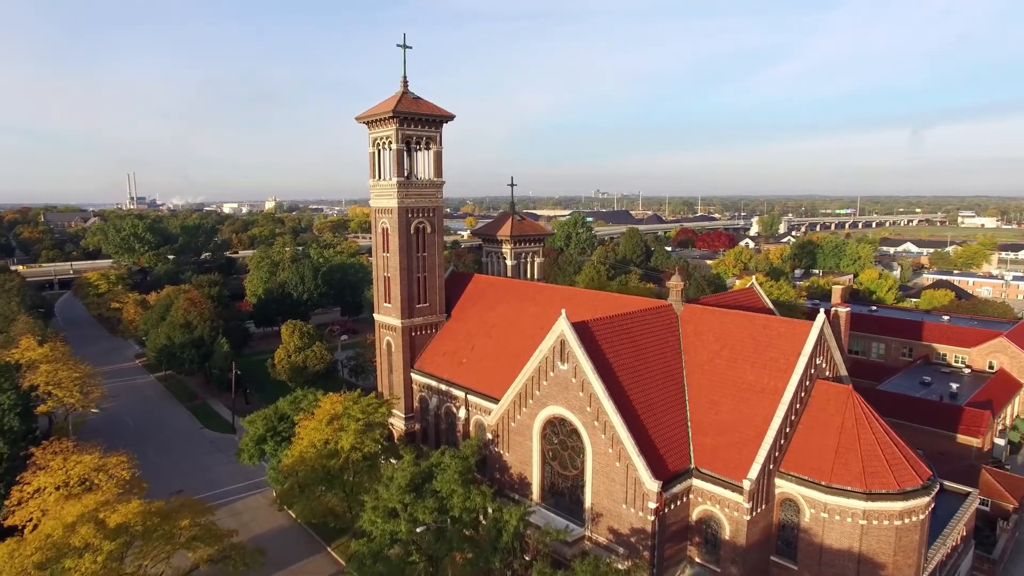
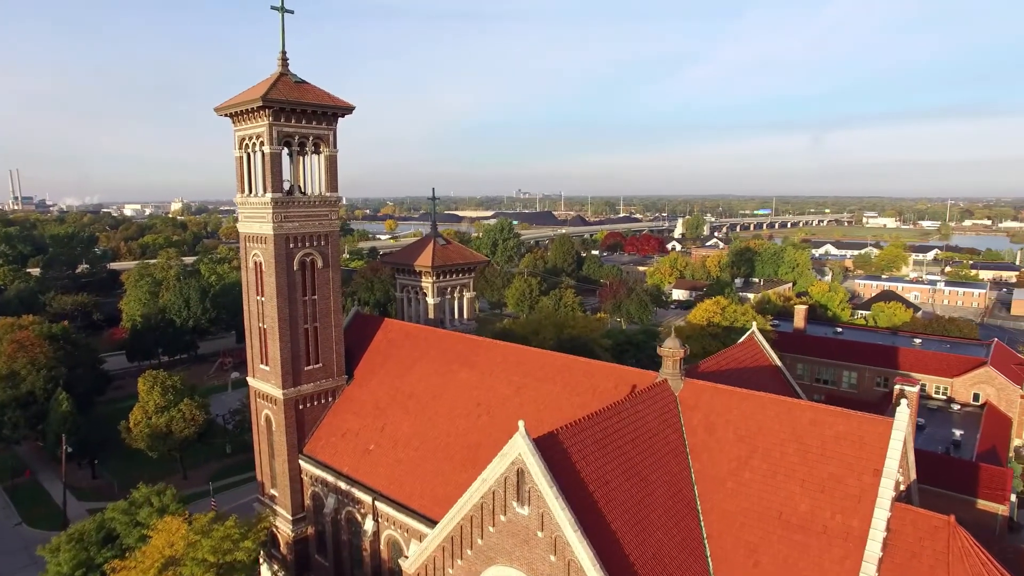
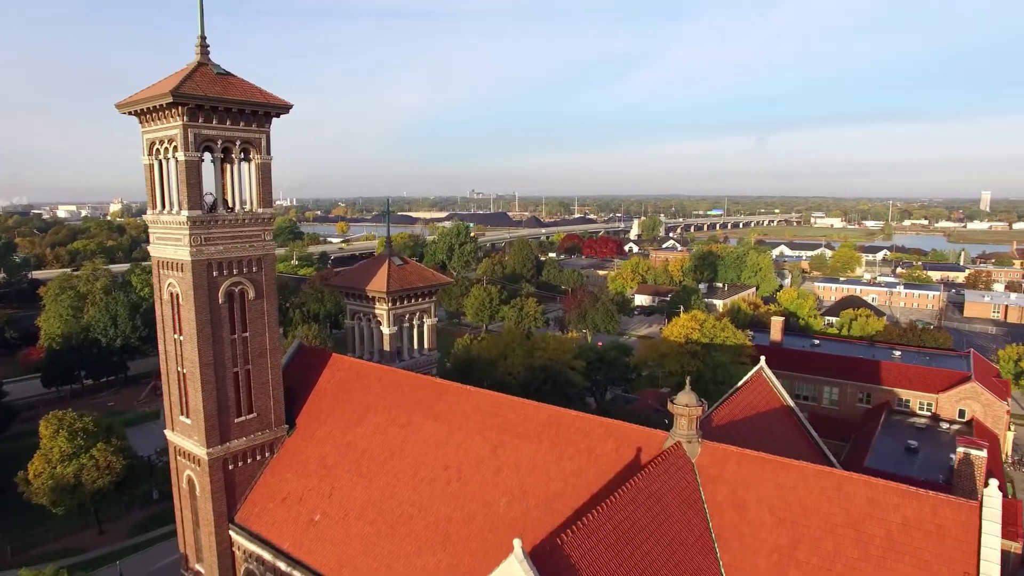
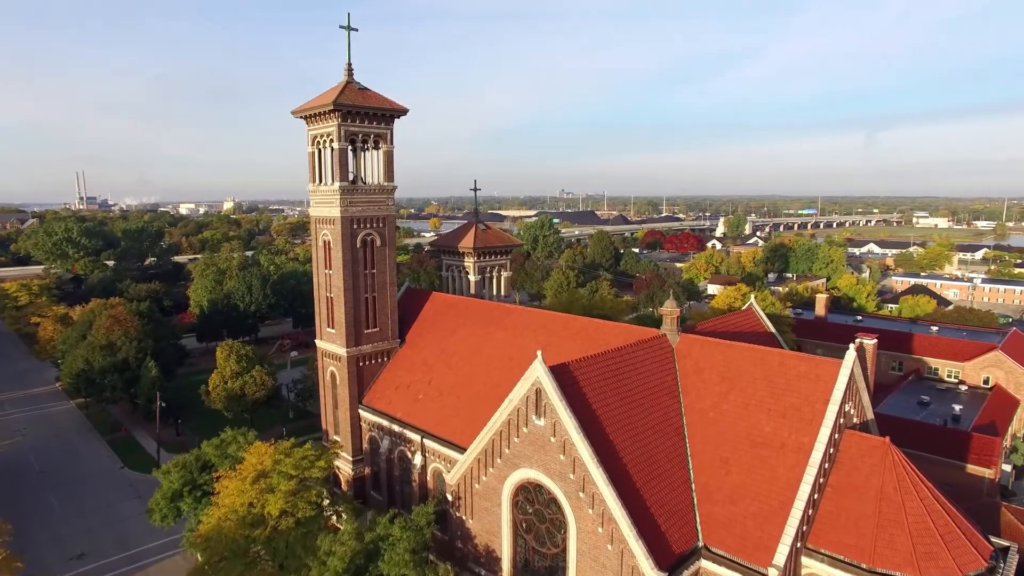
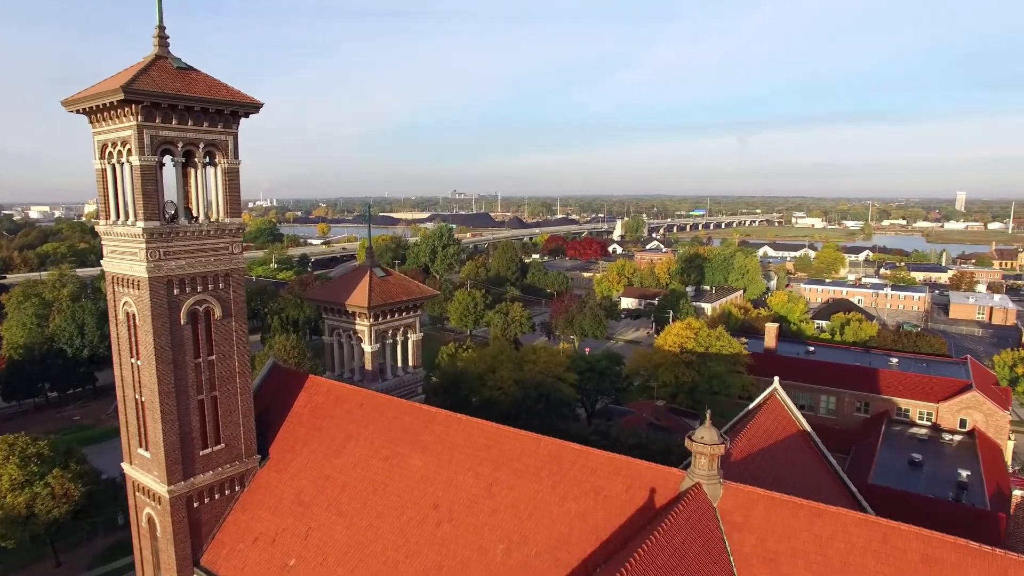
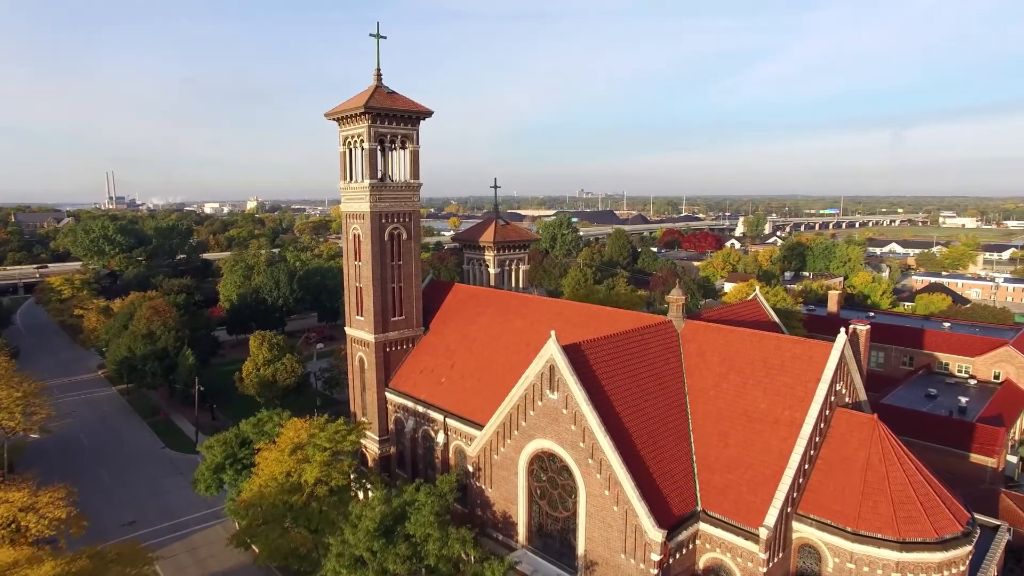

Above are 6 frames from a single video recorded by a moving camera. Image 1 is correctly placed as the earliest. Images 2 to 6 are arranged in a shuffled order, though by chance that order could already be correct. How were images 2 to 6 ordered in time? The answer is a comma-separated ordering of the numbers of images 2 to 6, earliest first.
6, 4, 2, 3, 5
